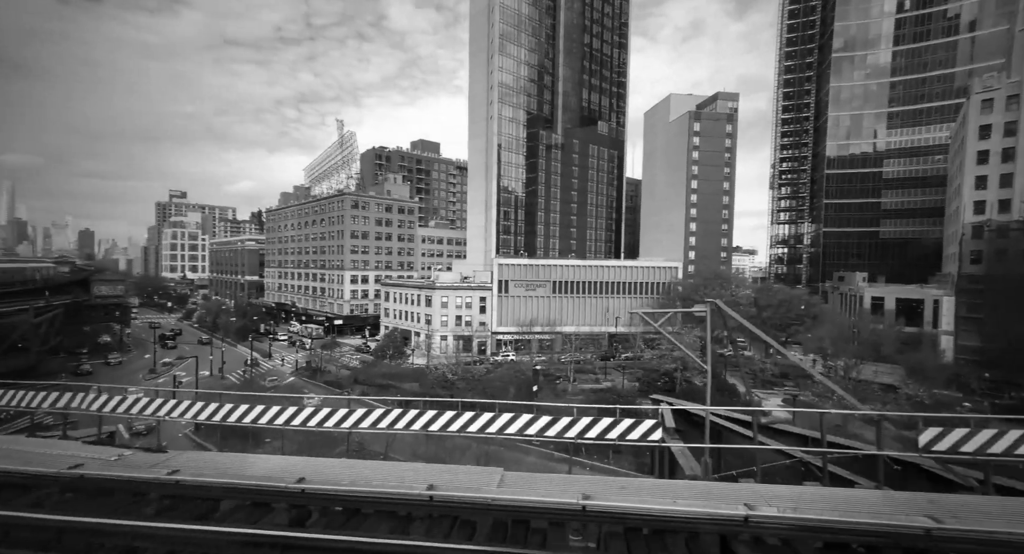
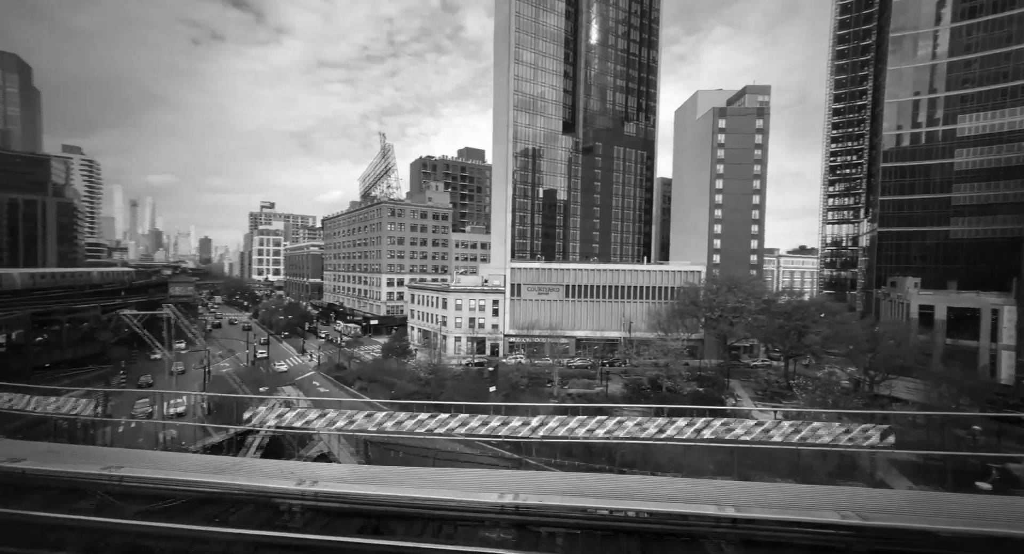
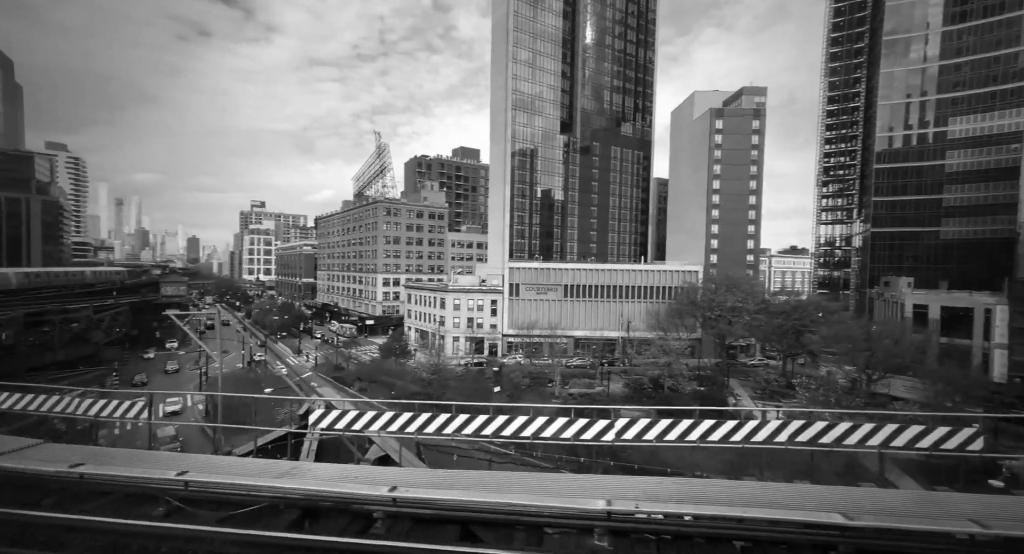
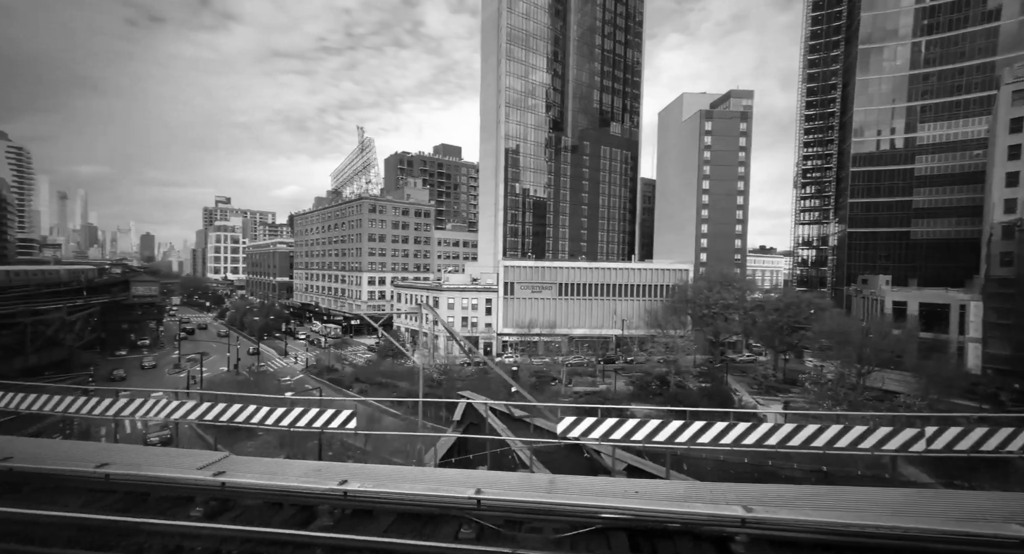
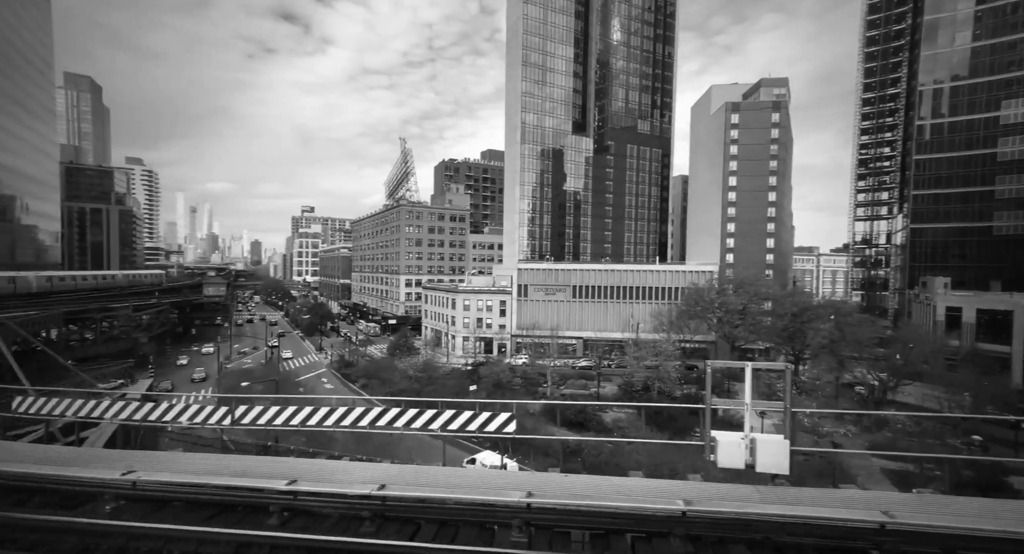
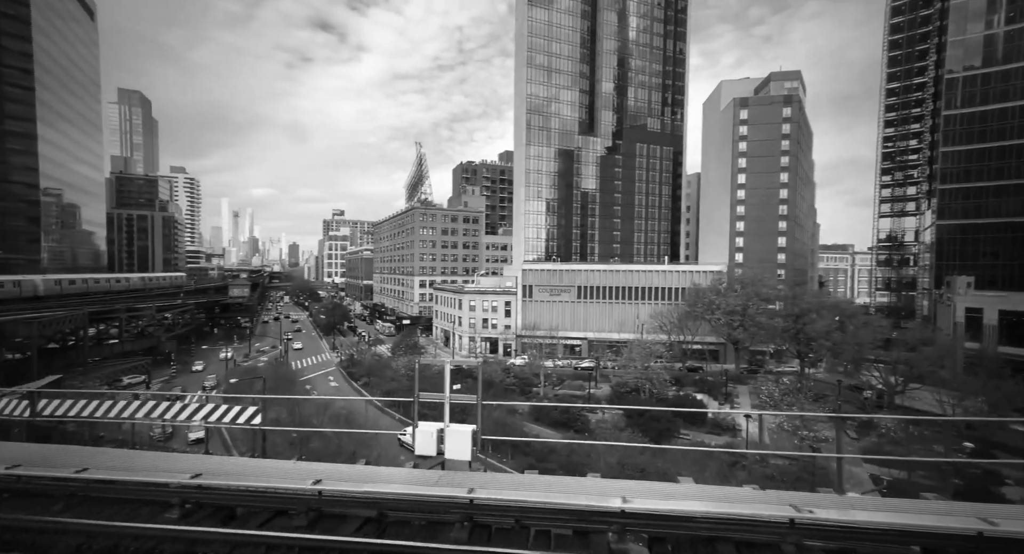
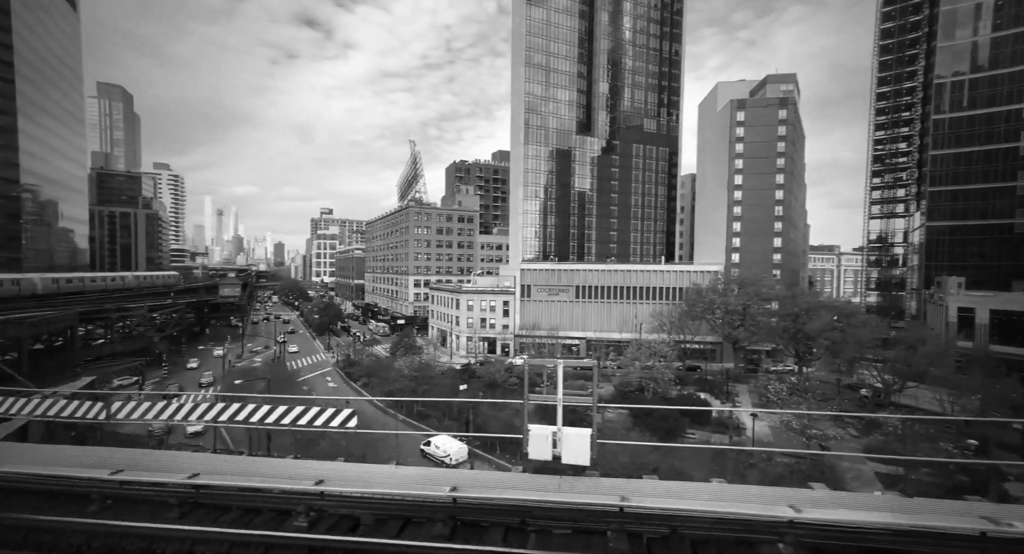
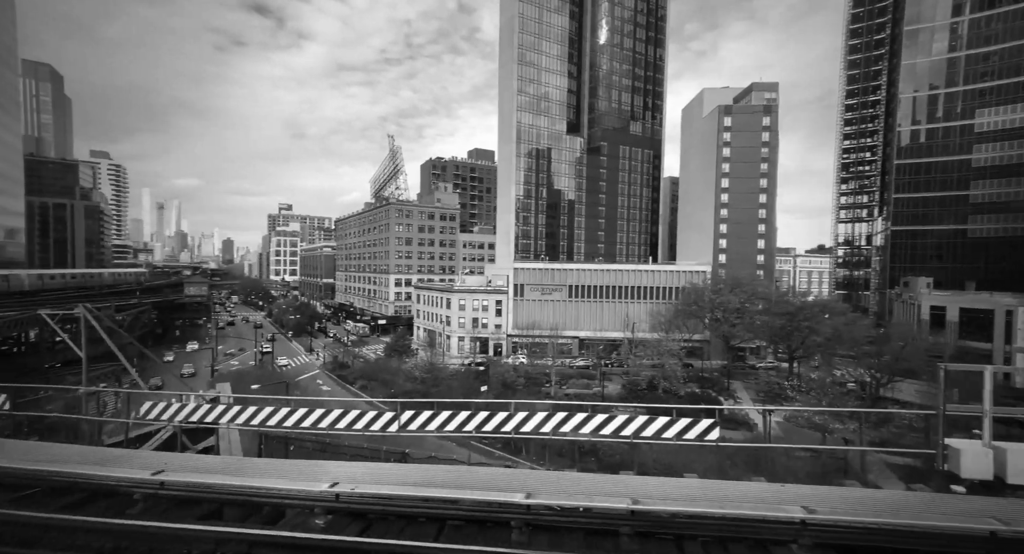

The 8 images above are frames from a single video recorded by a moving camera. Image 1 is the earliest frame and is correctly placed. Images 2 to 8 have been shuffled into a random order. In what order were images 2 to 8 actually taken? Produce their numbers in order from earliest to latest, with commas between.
4, 3, 2, 8, 5, 7, 6
